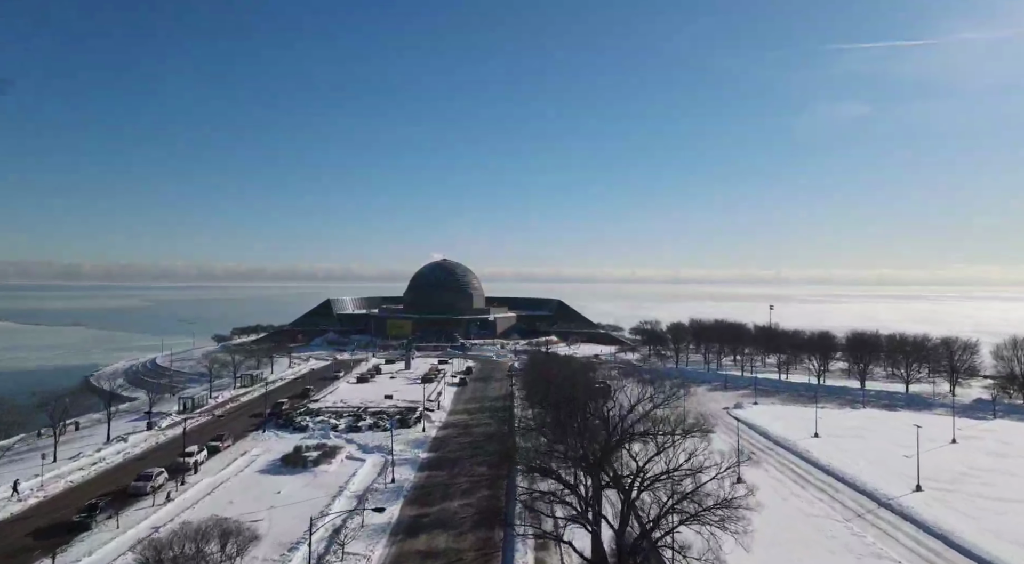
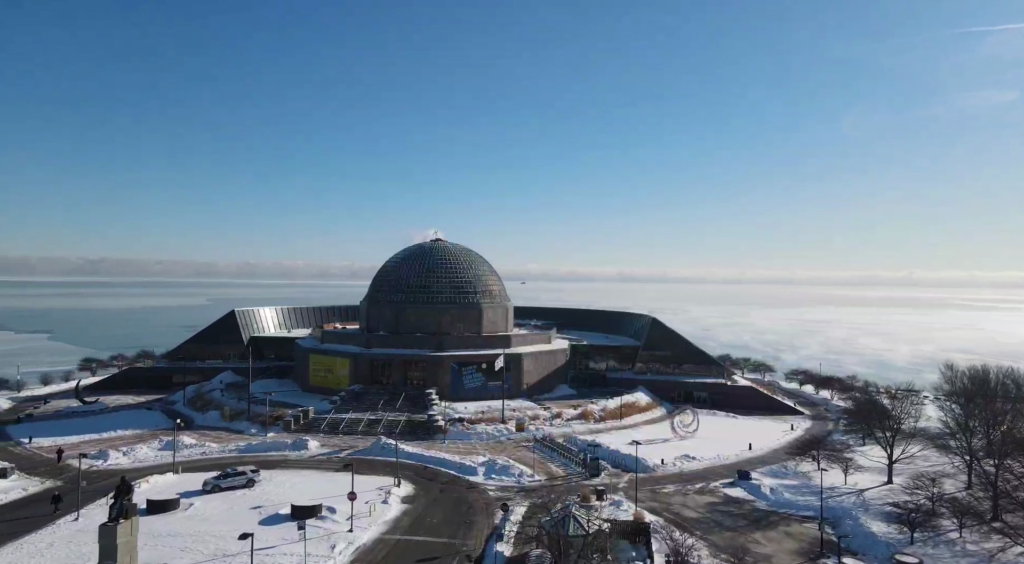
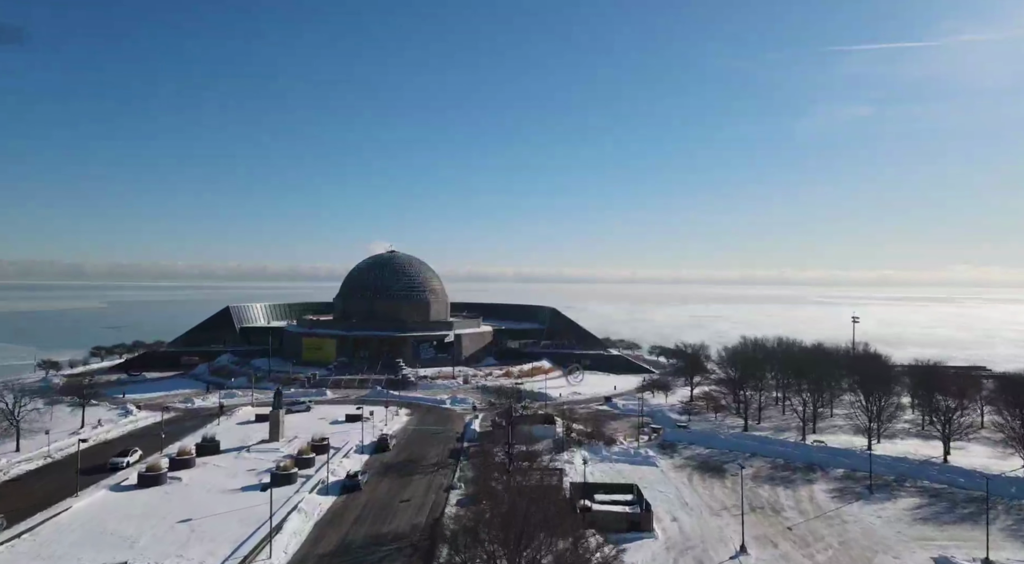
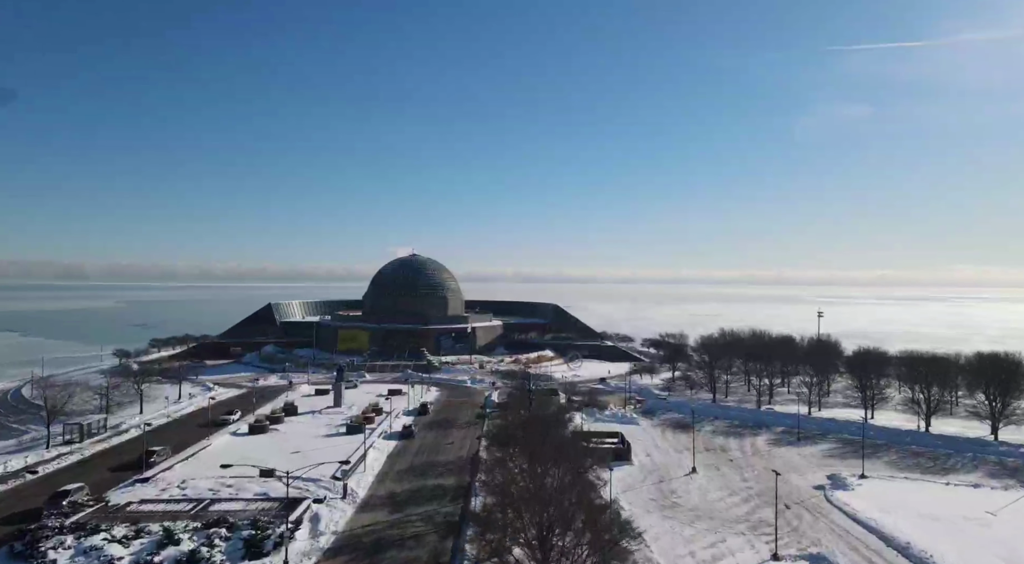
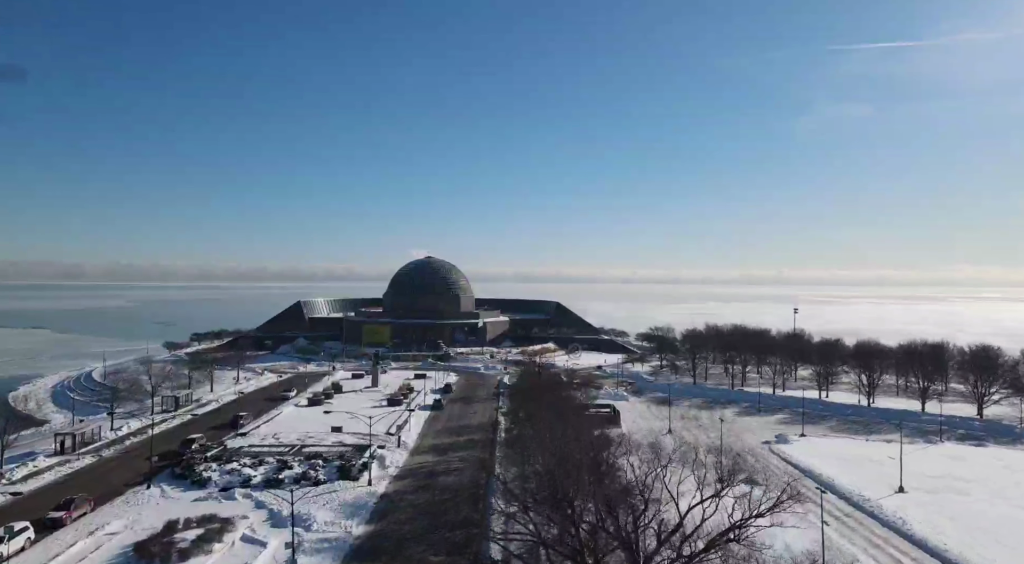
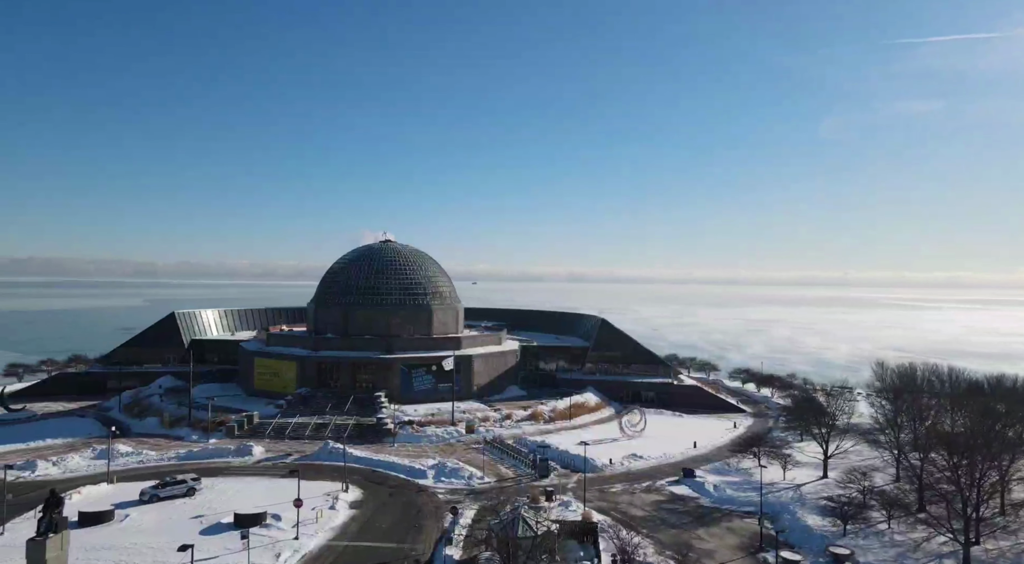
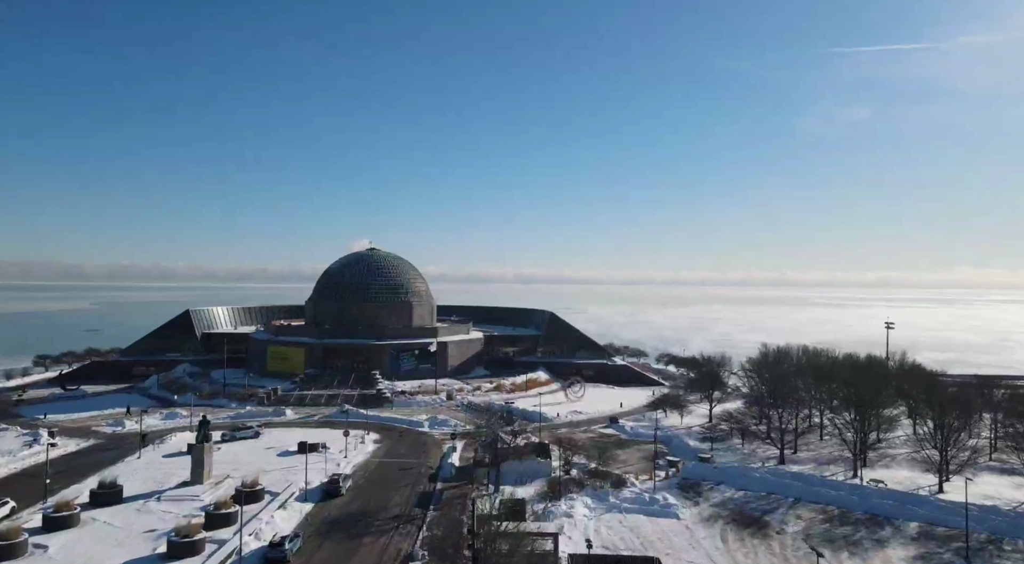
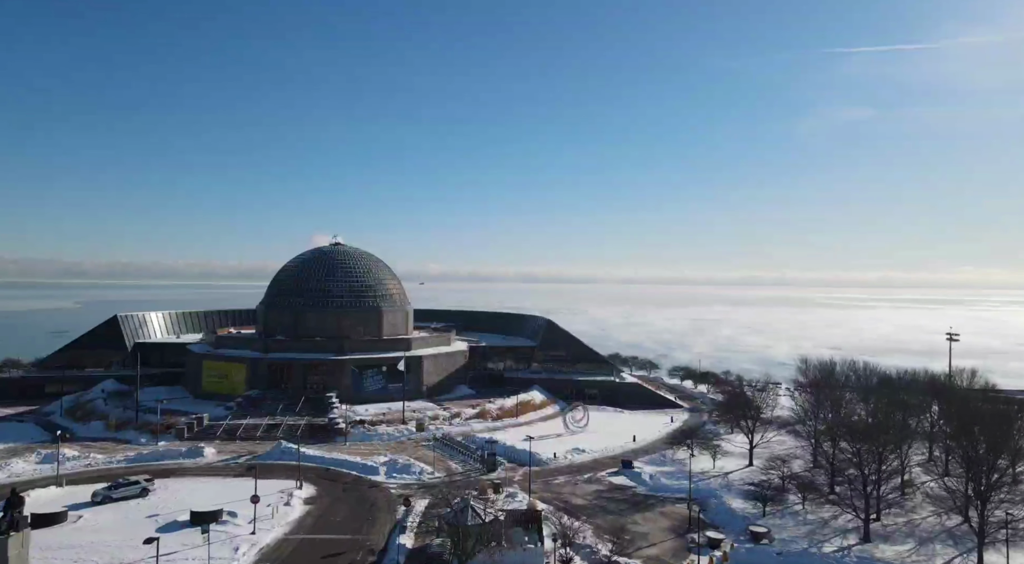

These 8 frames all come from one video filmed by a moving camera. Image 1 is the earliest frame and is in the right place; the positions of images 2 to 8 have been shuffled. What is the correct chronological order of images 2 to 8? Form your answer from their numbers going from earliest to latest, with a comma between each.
5, 4, 3, 7, 8, 6, 2
